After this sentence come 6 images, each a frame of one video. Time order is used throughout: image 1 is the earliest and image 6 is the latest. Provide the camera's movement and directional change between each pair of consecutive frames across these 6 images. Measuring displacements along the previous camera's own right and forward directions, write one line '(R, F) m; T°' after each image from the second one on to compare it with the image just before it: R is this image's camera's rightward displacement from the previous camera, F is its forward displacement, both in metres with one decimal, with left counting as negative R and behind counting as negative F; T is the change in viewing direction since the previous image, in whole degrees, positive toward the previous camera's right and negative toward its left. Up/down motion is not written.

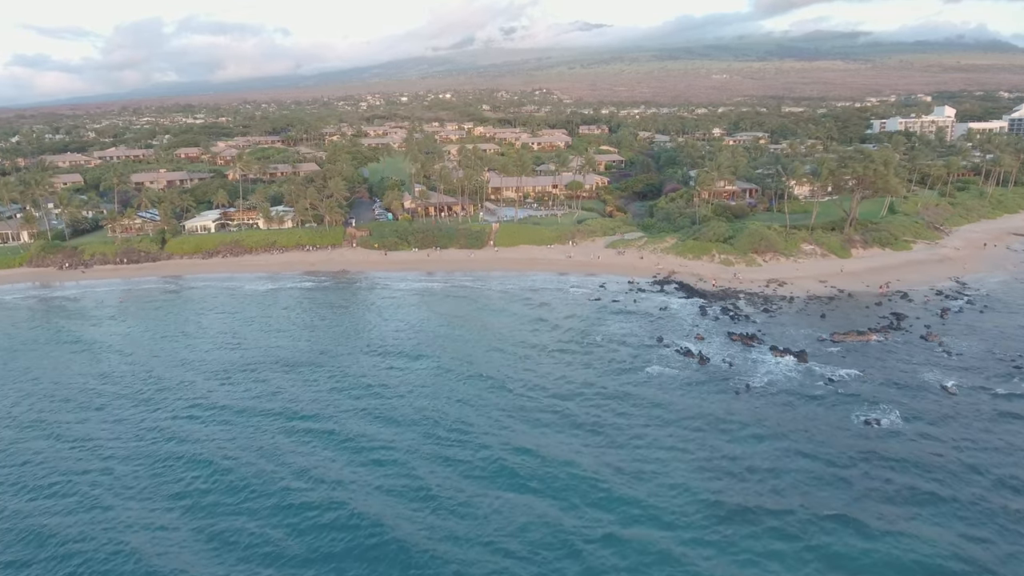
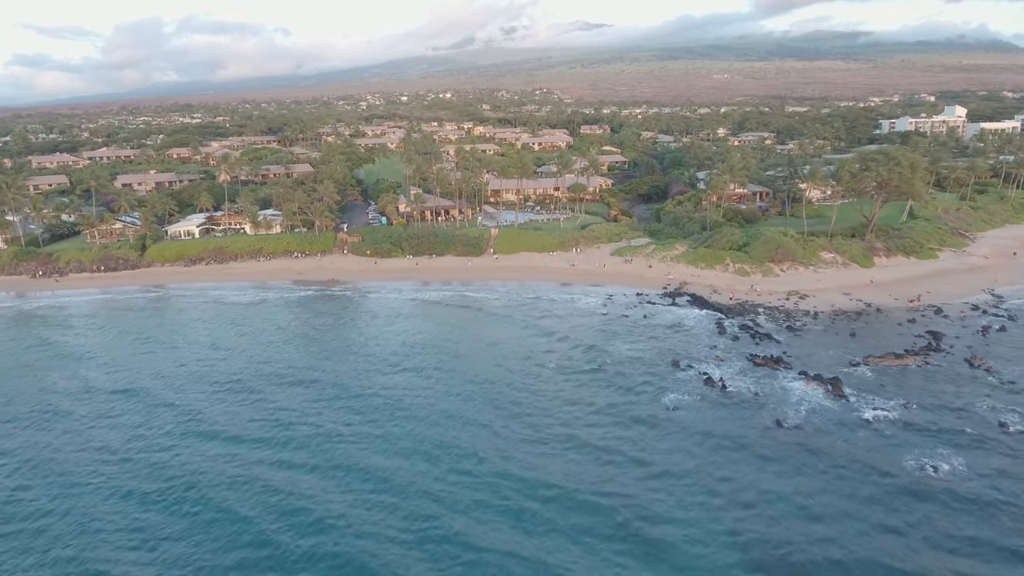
(0.0, +3.8) m; 0°
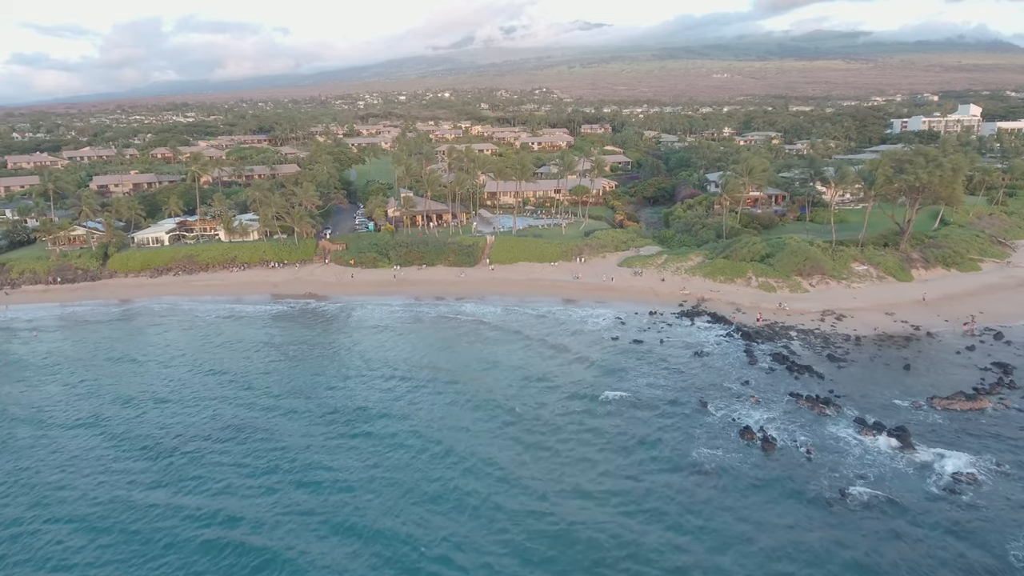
(+0.2, +5.8) m; 0°
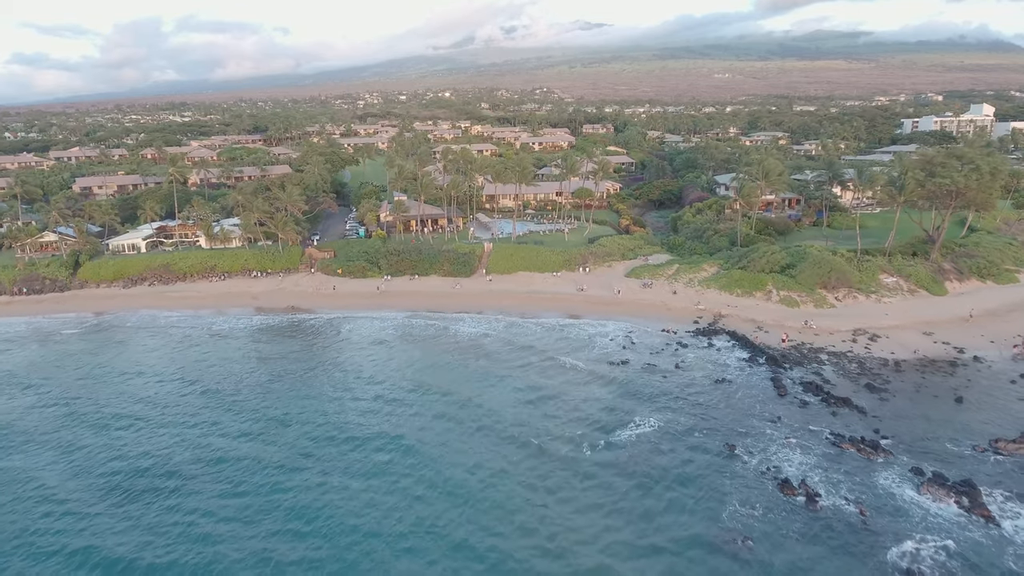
(+0.1, +4.1) m; 0°
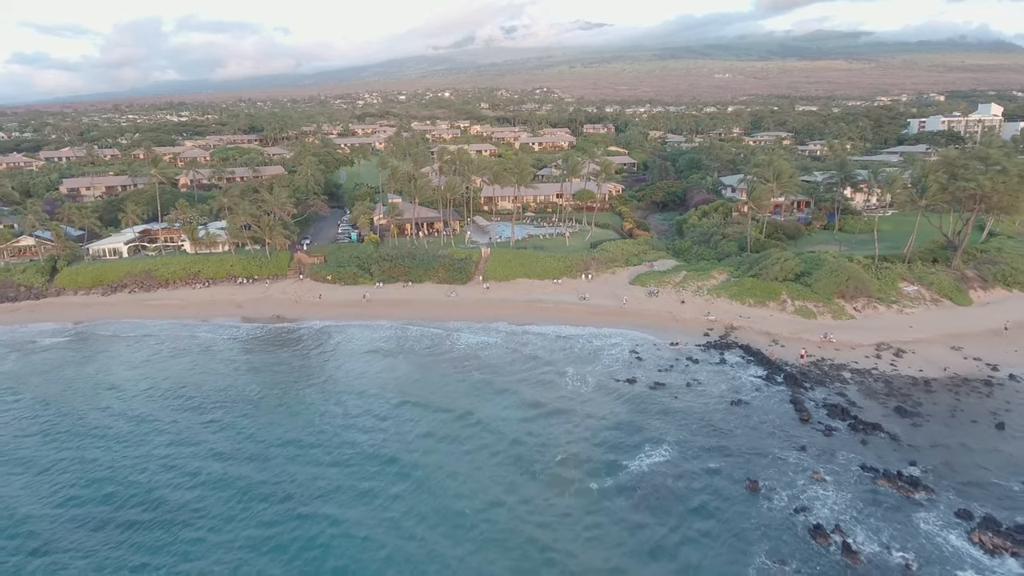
(+0.1, +2.7) m; 0°
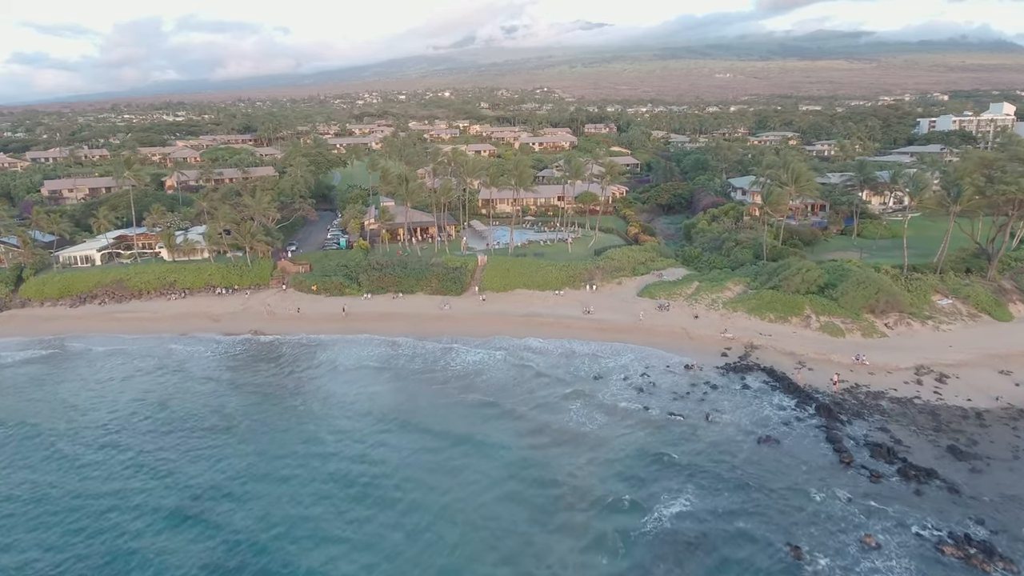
(+0.2, +3.7) m; 0°
